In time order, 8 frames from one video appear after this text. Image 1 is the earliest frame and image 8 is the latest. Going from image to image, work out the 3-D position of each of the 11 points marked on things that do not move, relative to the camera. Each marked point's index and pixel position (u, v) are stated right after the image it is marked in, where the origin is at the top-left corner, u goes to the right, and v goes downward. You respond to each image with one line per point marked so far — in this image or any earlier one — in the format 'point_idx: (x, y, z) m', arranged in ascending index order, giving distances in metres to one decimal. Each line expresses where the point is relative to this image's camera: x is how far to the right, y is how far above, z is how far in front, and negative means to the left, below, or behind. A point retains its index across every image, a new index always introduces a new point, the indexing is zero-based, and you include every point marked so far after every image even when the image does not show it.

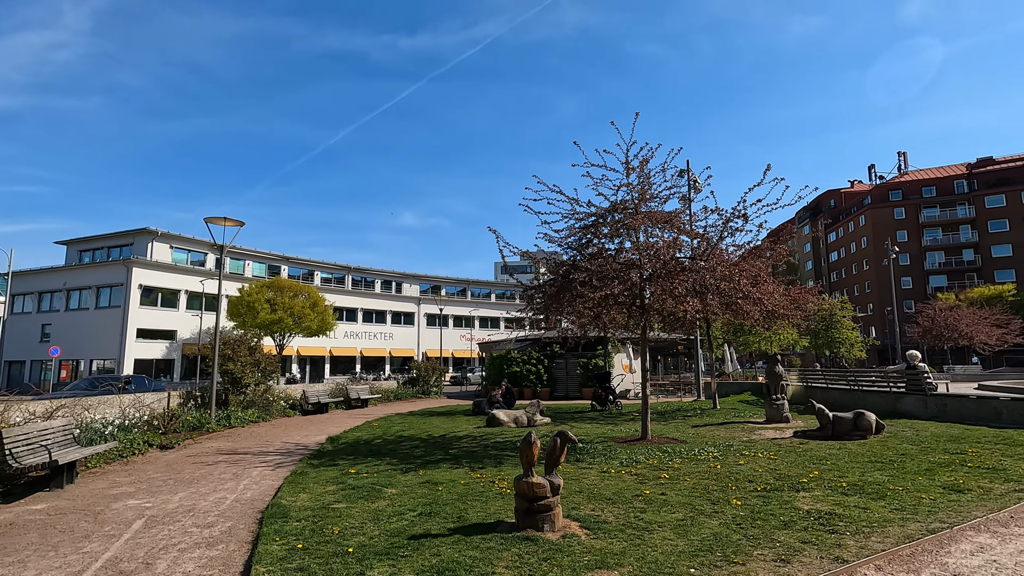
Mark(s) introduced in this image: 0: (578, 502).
0: (+0.8, -2.6, +6.8) m
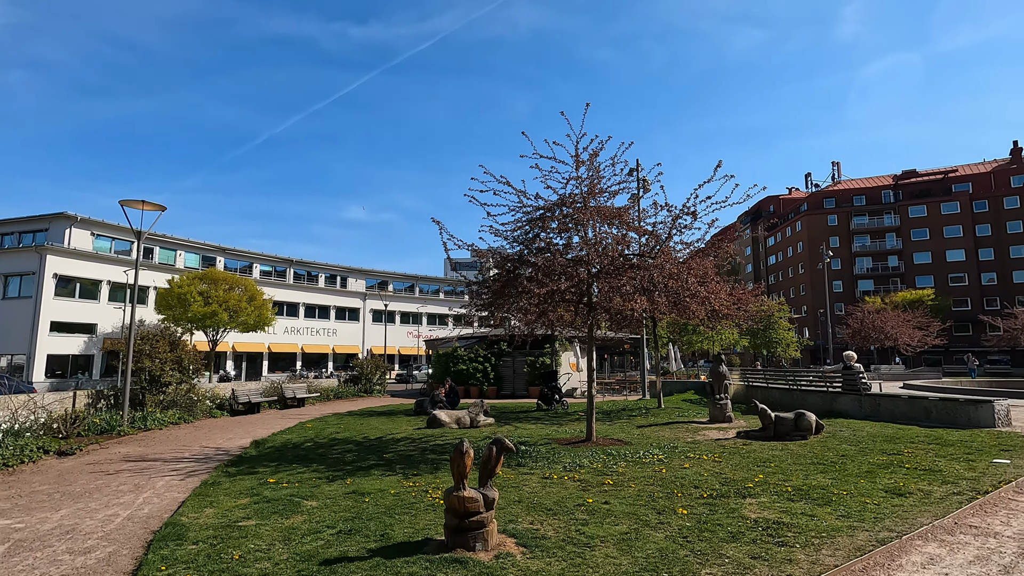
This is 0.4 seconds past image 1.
0: (0.0, -2.6, +6.3) m
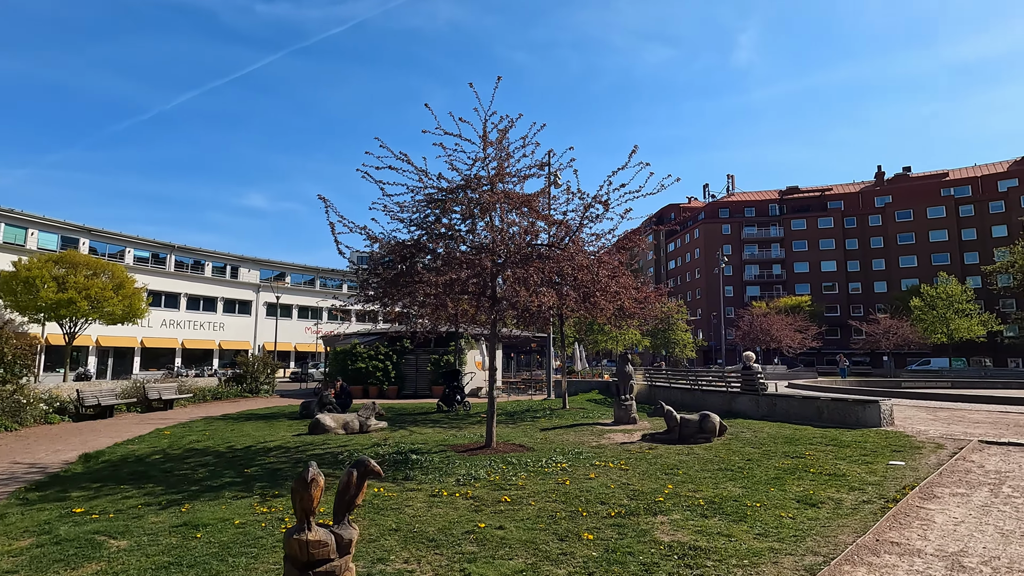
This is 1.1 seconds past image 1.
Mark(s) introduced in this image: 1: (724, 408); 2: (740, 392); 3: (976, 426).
0: (-1.1, -2.4, +5.1) m
1: (+5.9, -3.4, +15.3) m
2: (+6.2, -2.8, +14.9) m
3: (+10.3, -3.1, +12.2) m
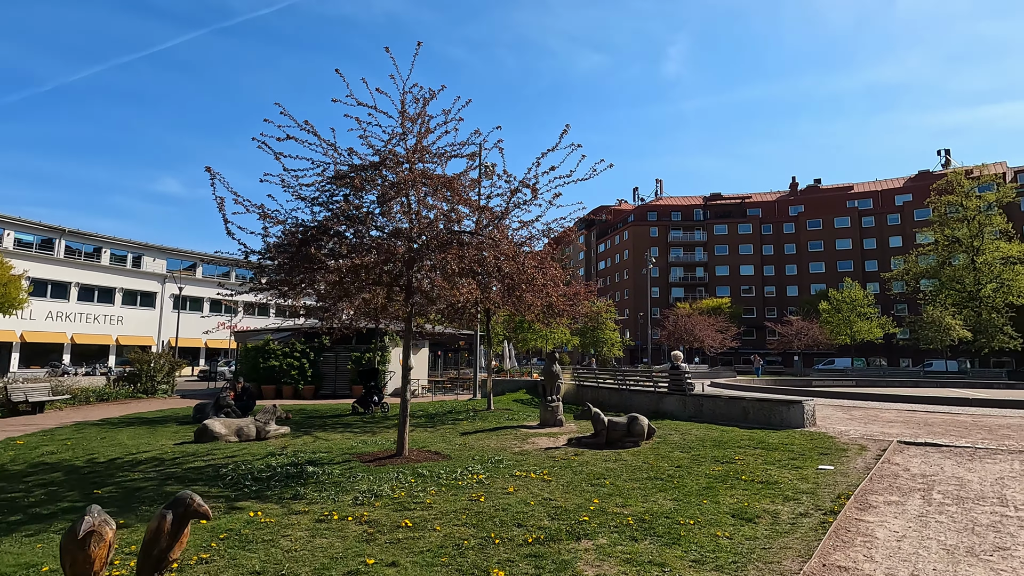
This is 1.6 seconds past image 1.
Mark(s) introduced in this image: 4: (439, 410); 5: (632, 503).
0: (-1.9, -2.2, +3.9) m
1: (+3.8, -3.3, +15.0) m
2: (+4.1, -2.8, +14.6) m
3: (+8.5, -3.1, +12.4) m
4: (-2.4, -3.9, +17.8) m
5: (+1.4, -2.5, +6.4) m
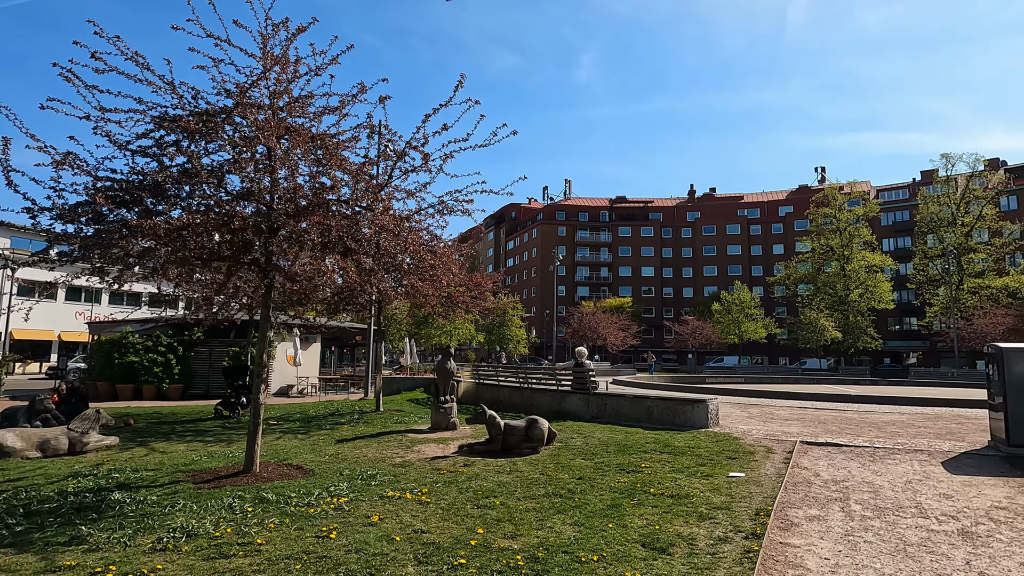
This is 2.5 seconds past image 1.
0: (-2.7, -2.0, +2.2) m
1: (+1.0, -3.1, +14.0) m
2: (+1.4, -2.6, +13.7) m
3: (+6.1, -3.0, +12.2) m
4: (-5.5, -3.6, +15.8) m
5: (+0.1, -2.3, +5.2) m
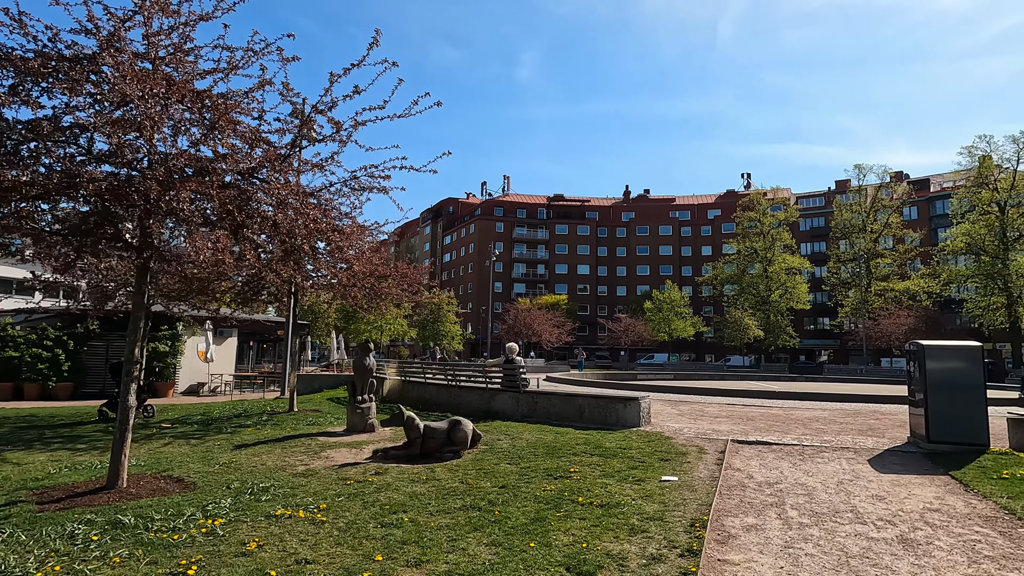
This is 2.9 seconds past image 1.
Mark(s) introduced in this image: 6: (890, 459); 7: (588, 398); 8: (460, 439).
0: (-3.1, -1.8, +1.1) m
1: (-0.7, -2.9, +13.3) m
2: (-0.3, -2.4, +13.0) m
3: (+4.5, -2.9, +12.1) m
4: (-7.4, -3.2, +14.3) m
5: (-0.6, -2.2, +4.4) m
6: (+5.6, -2.6, +8.2) m
7: (+1.6, -2.3, +11.4) m
8: (-0.8, -2.3, +8.5) m
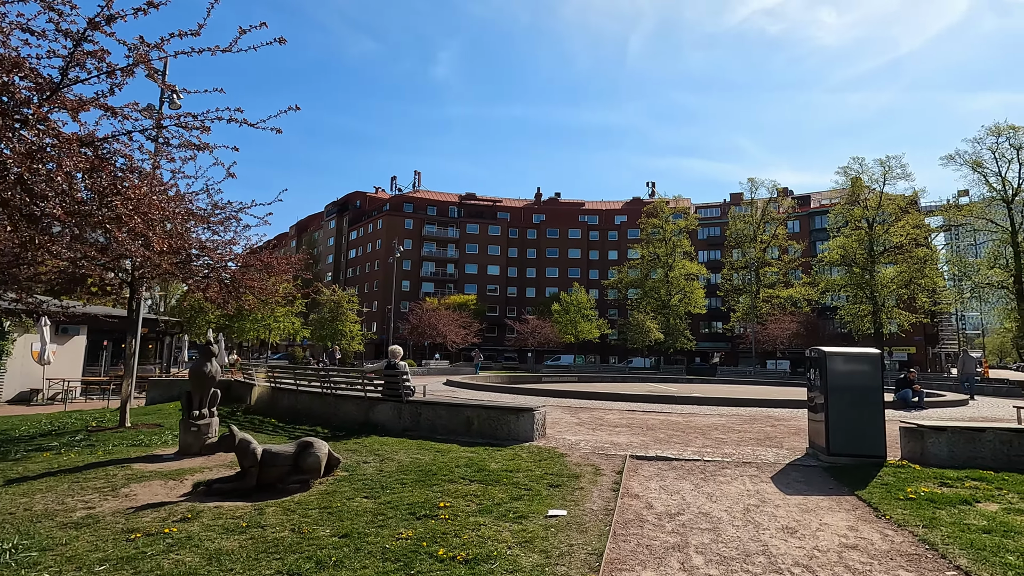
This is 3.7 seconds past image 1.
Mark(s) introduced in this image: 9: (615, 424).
0: (-3.7, -1.6, -0.8) m
1: (-3.2, -2.8, +11.6) m
2: (-2.7, -2.3, +11.4) m
3: (+2.1, -2.9, +11.3) m
4: (-10.0, -3.0, +11.6) m
5: (-1.7, -2.0, +2.9) m
6: (+3.9, -2.6, +7.6) m
7: (-0.6, -2.2, +10.1) m
8: (-2.5, -2.2, +6.9) m
9: (+2.3, -3.0, +12.1) m
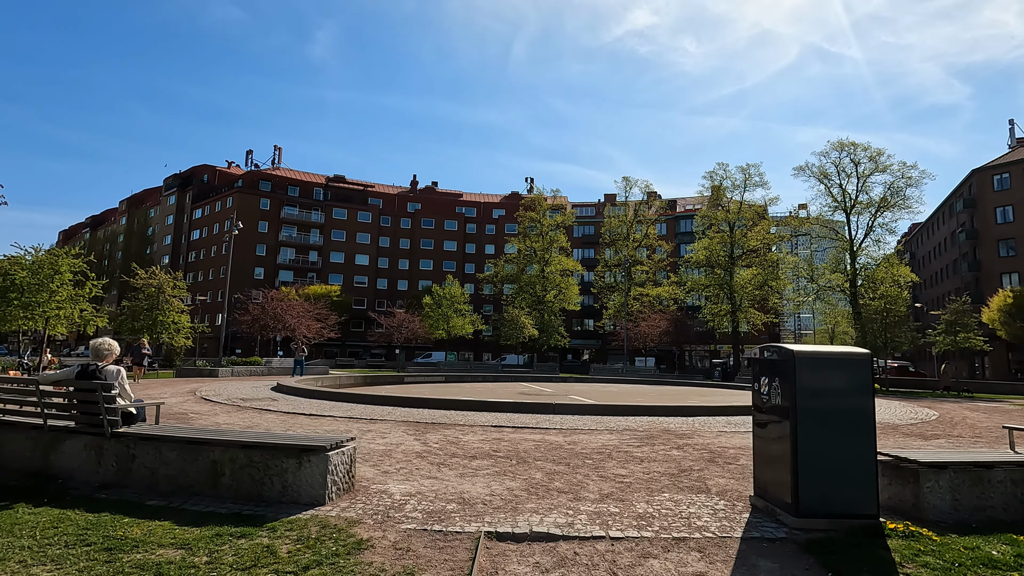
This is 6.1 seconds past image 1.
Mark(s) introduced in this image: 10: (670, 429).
0: (-3.5, -1.1, -5.5) m
1: (-5.9, -2.2, +6.7) m
2: (-5.3, -1.7, +6.6) m
3: (-0.5, -2.5, +7.5) m
4: (-12.5, -2.2, +5.2) m
5: (-2.4, -1.6, -1.5) m
6: (+2.0, -2.2, +4.3) m
7: (-3.0, -1.7, +5.8) m
8: (-4.1, -1.7, +2.2) m
9: (-0.6, -2.5, +8.4) m
10: (+3.2, -2.8, +11.0) m
